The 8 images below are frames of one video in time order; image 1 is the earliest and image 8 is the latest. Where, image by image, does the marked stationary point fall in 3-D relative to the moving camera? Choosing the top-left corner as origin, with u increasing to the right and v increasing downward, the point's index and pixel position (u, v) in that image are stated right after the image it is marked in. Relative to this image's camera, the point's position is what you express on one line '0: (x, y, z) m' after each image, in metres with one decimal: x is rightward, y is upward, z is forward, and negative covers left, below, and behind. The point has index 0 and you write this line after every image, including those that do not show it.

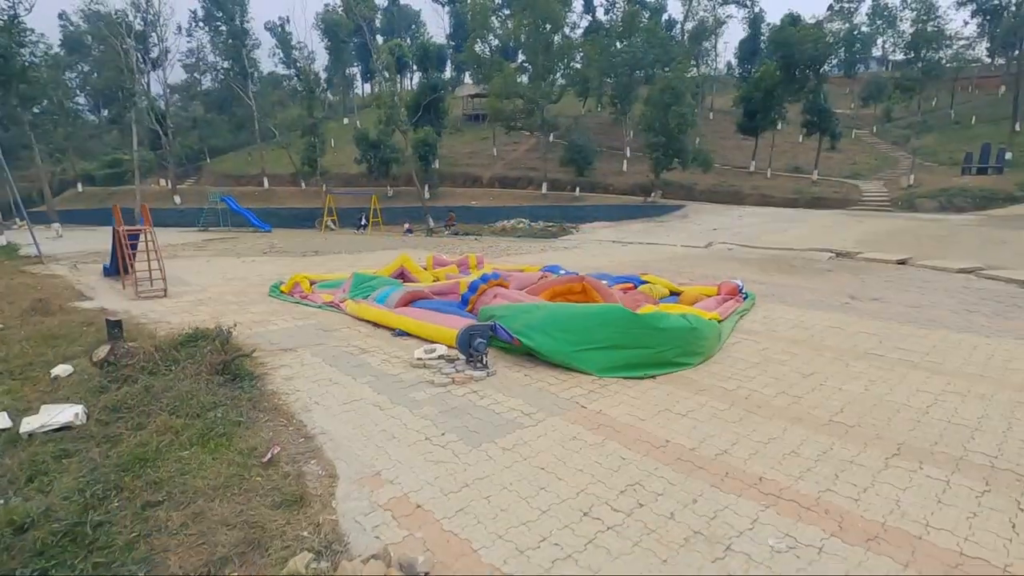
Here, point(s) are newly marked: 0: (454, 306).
0: (-0.8, -0.2, +7.2) m
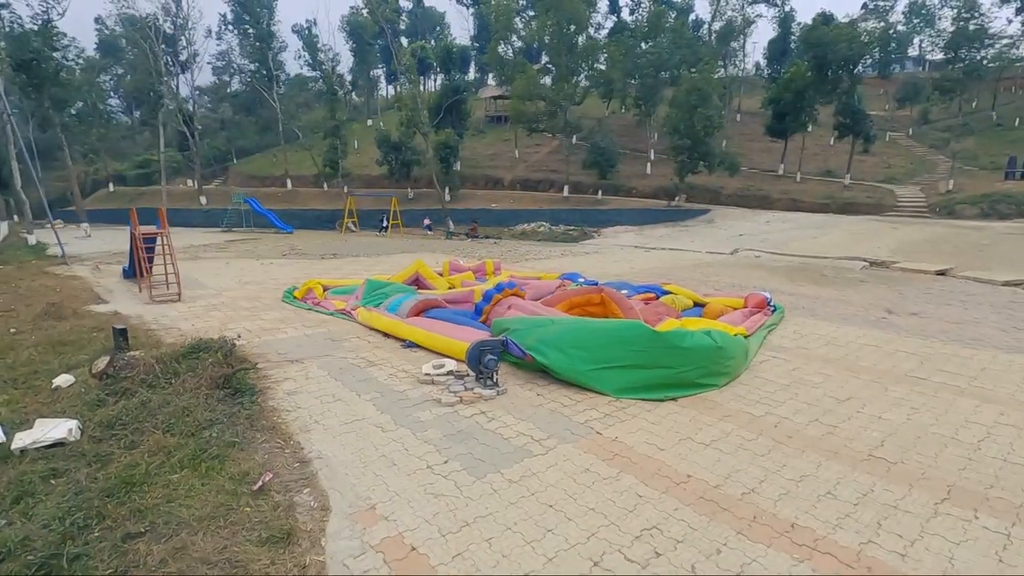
0: (-0.6, -0.4, +6.9) m
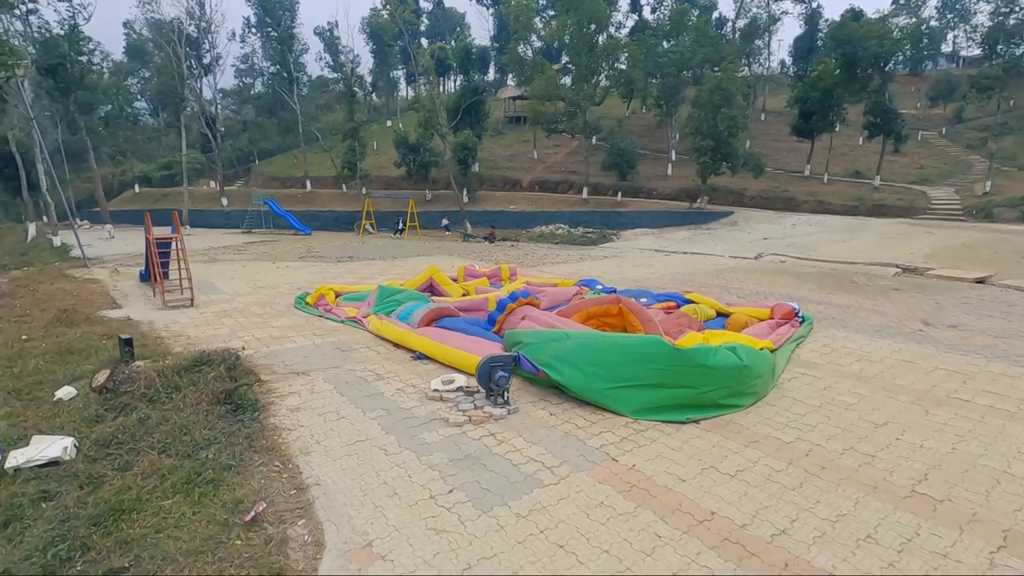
0: (-0.4, -0.5, +6.7) m
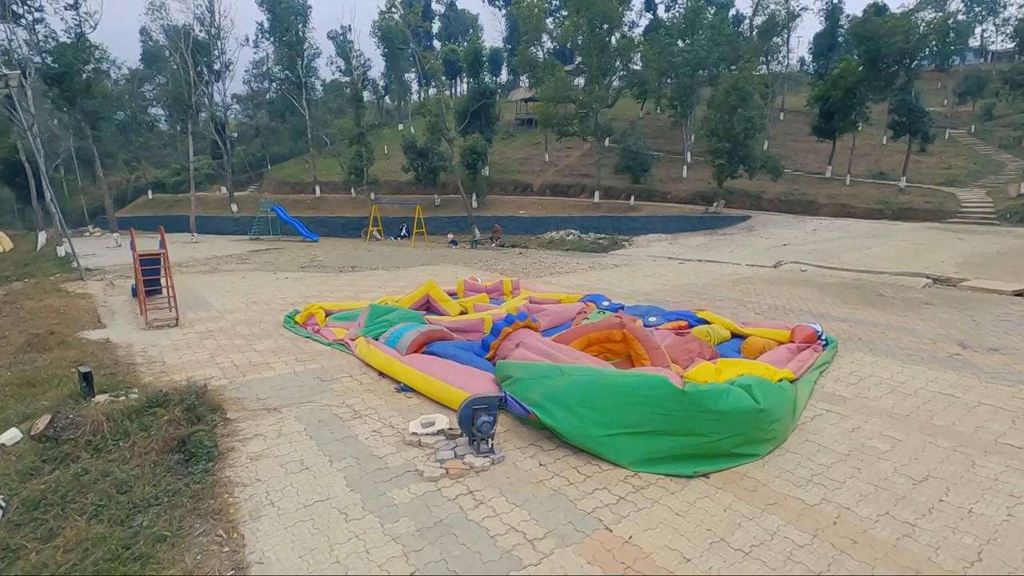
0: (-0.5, -0.7, +6.2) m
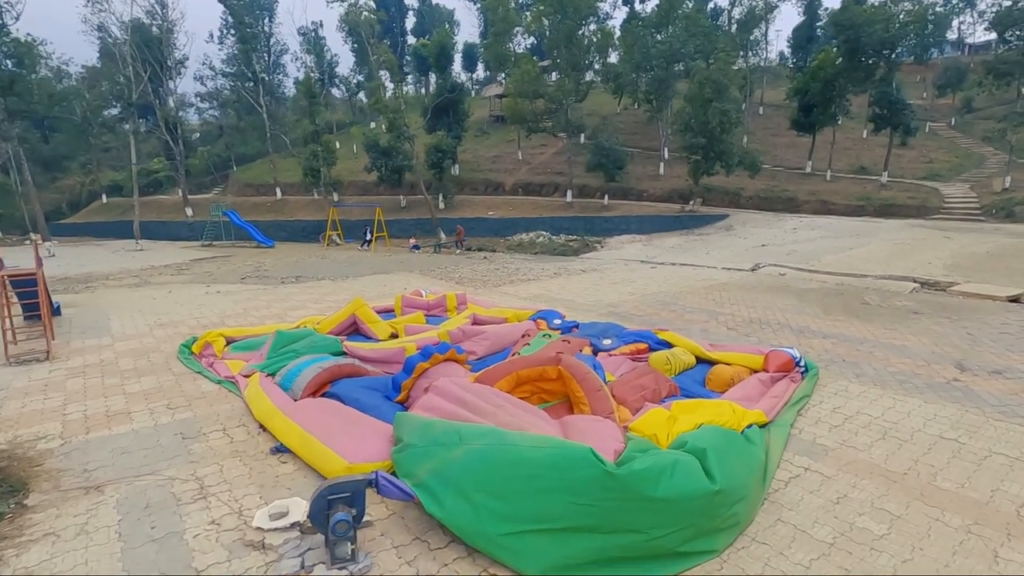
0: (-1.2, -1.0, +5.1) m
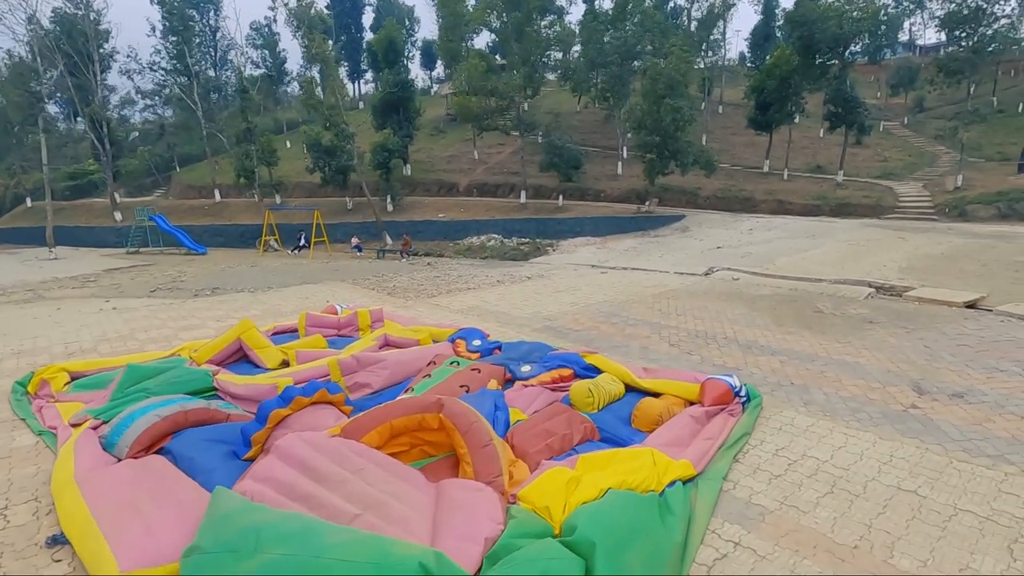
0: (-2.2, -1.2, +4.1) m
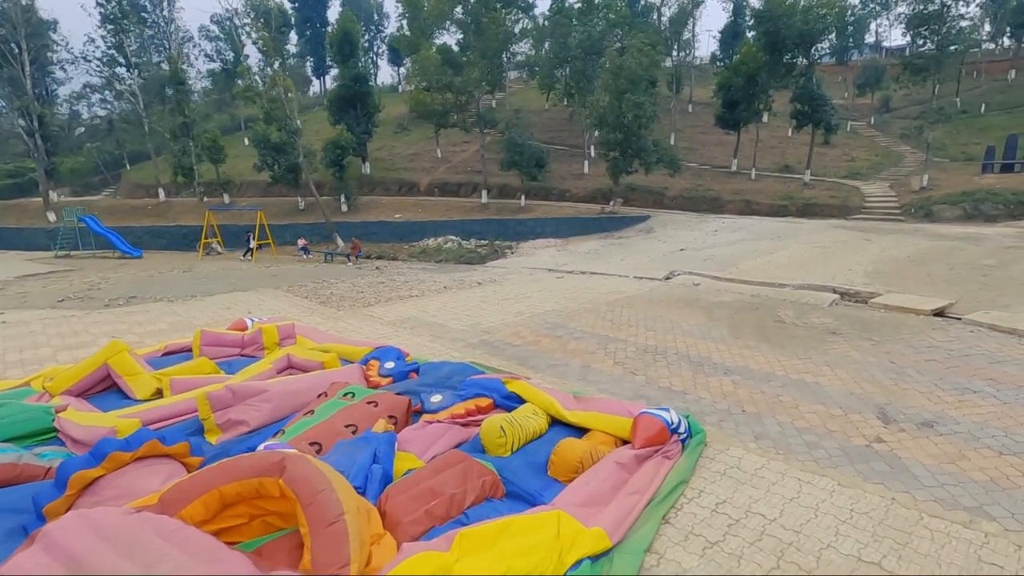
0: (-3.0, -1.4, +3.2) m
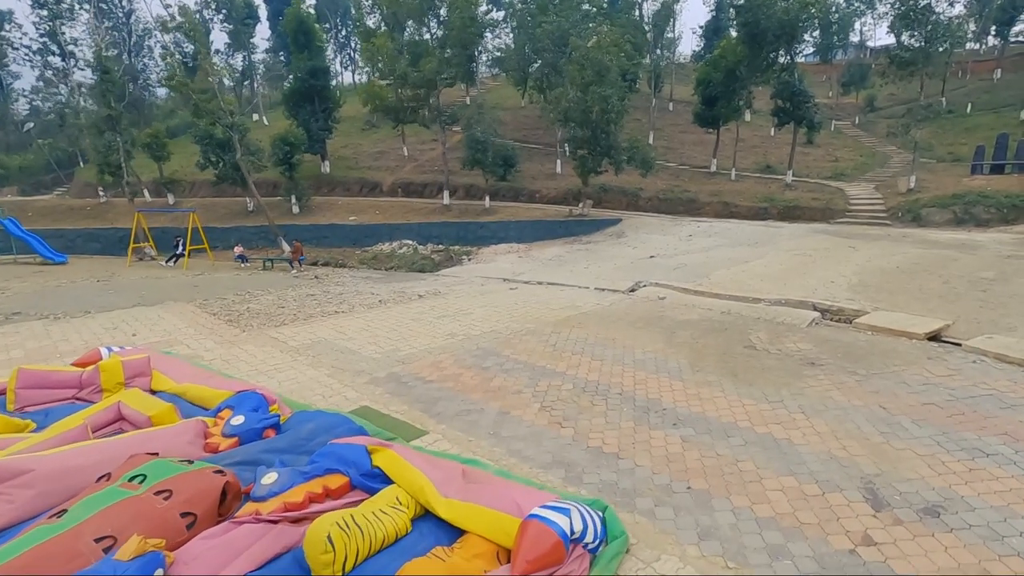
0: (-3.8, -1.7, +1.8) m
